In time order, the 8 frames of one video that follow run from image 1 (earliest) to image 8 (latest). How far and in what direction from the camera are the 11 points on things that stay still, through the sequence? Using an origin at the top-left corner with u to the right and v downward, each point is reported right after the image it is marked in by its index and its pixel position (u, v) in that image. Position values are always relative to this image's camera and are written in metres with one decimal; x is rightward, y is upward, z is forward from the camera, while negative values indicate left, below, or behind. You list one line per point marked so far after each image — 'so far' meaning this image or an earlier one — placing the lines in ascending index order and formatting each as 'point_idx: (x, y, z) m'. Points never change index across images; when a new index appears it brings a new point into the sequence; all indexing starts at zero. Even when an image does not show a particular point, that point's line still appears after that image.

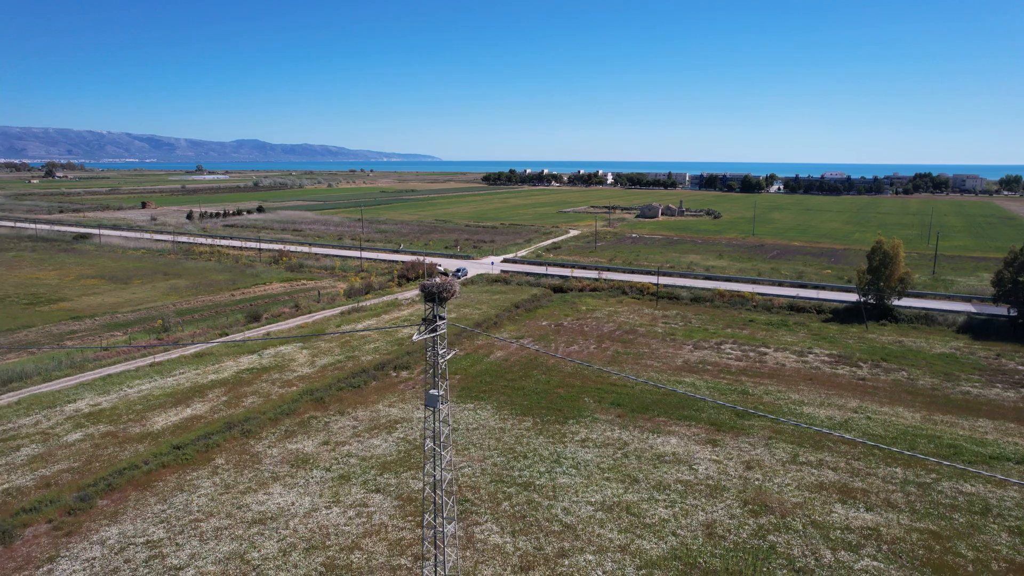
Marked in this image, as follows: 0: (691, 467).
0: (+5.0, -5.0, +19.7) m
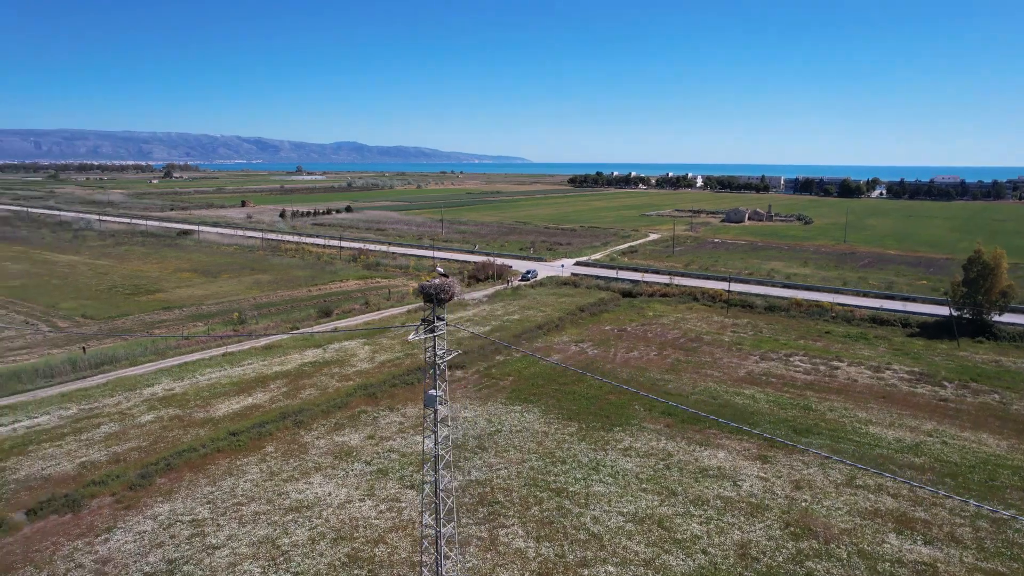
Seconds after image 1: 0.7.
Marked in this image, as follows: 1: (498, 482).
0: (+6.0, -5.3, +18.9) m
1: (-0.4, -5.2, +18.8) m
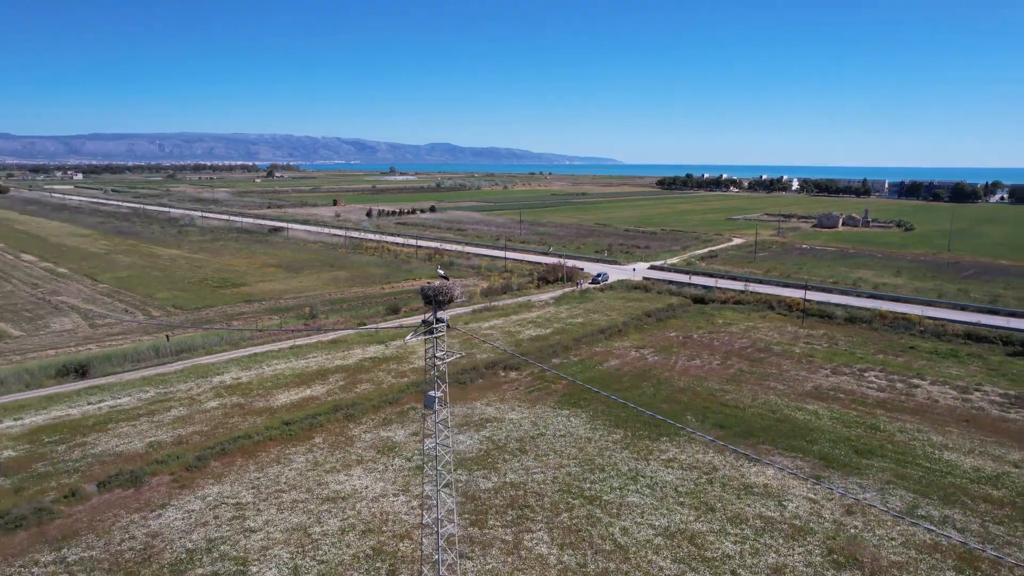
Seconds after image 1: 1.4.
0: (+6.9, -5.5, +17.9) m
1: (+0.5, -5.3, +18.7) m
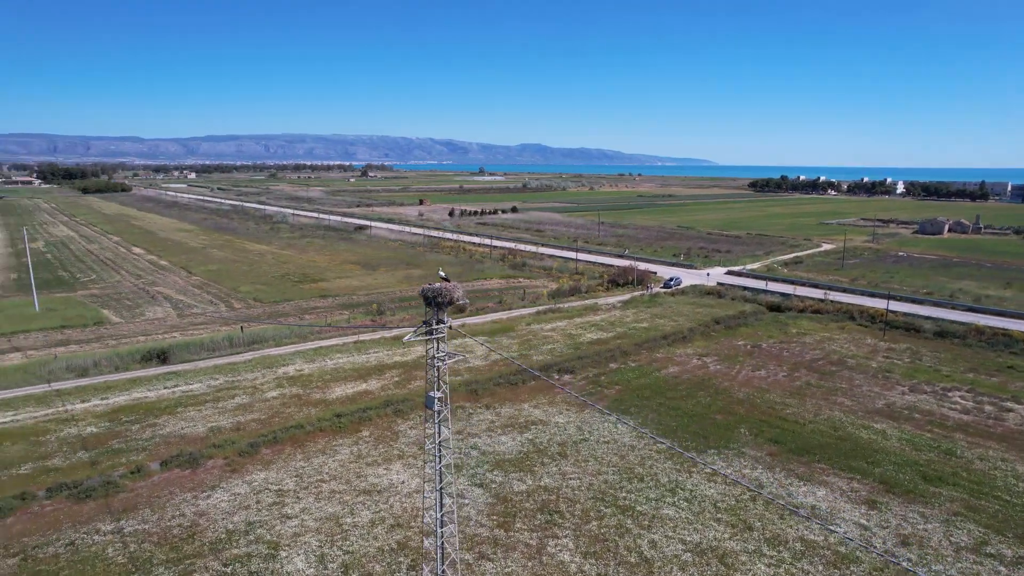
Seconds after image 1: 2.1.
0: (+7.6, -5.8, +16.9) m
1: (+1.4, -5.4, +18.5) m
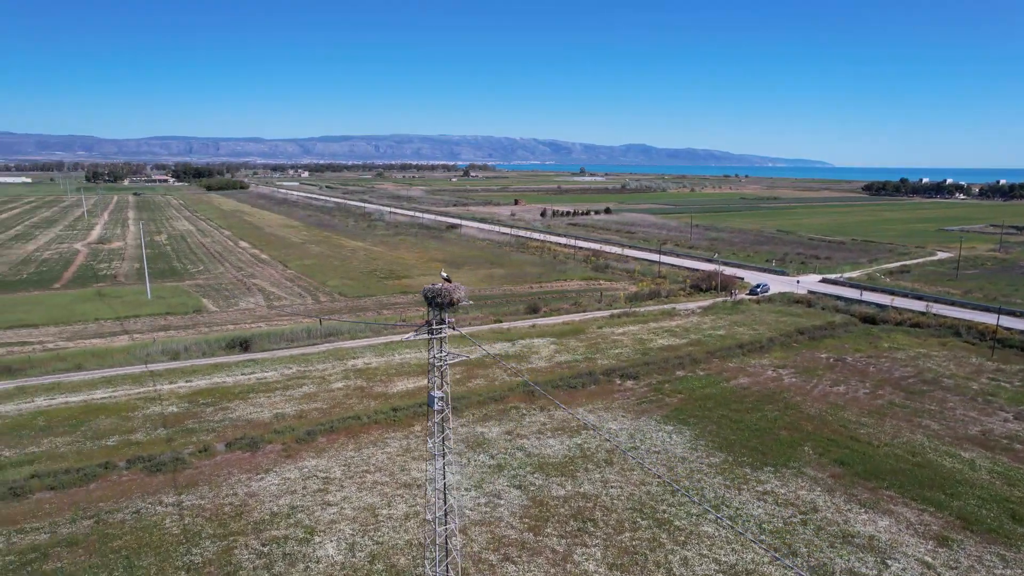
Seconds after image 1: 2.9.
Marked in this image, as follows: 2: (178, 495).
0: (+8.2, -6.0, +15.6) m
1: (+2.4, -5.5, +18.1) m
2: (-8.6, -5.3, +18.0) m
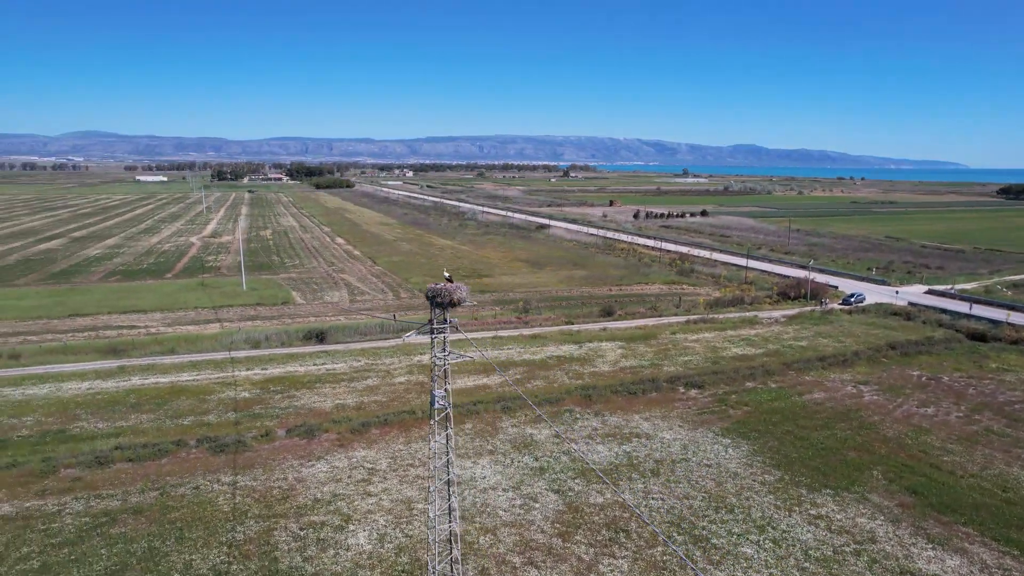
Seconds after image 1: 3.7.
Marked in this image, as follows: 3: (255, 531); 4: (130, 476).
0: (+8.6, -6.3, +14.1) m
1: (+3.3, -5.6, +17.6) m
2: (-7.6, -5.1, +19.1) m
3: (-6.1, -5.7, +16.6) m
4: (-10.3, -5.1, +19.0) m
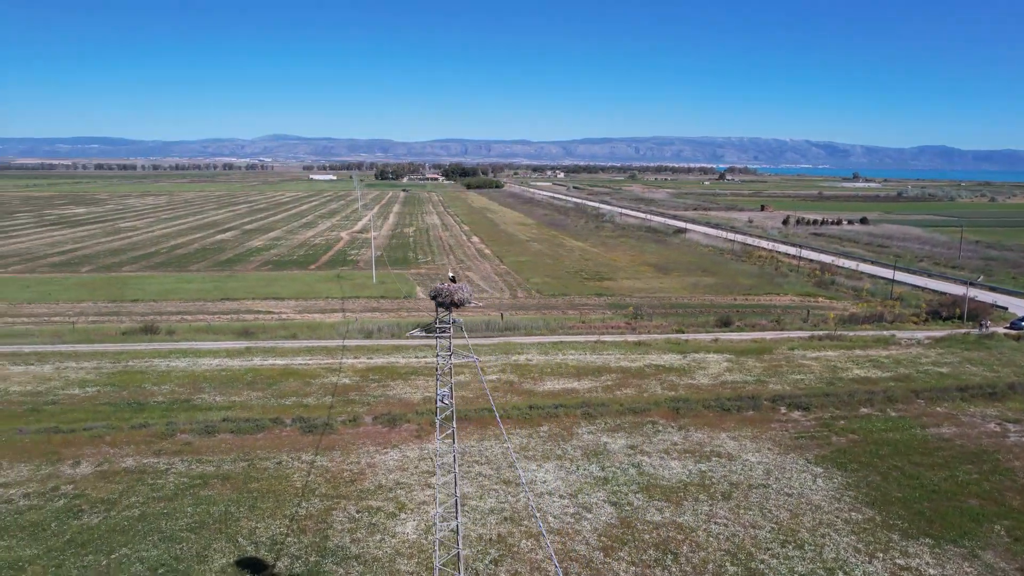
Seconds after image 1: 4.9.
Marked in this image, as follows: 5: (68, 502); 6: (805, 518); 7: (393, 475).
0: (+8.8, -6.7, +11.9) m
1: (+4.4, -5.8, +16.5) m
2: (-5.8, -4.9, +20.5) m
3: (-4.9, -5.5, +17.6) m
4: (-8.5, -4.7, +21.0) m
5: (-11.5, -5.5, +18.2) m
6: (+7.2, -5.6, +17.2) m
7: (-3.3, -5.2, +19.3) m
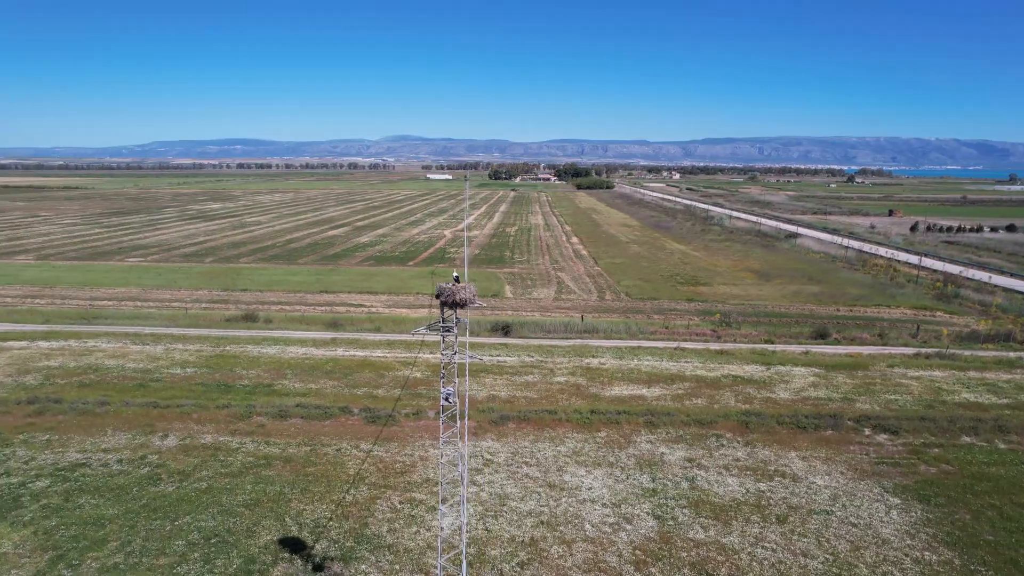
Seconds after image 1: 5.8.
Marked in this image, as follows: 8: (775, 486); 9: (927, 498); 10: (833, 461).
0: (+8.6, -7.0, +10.2) m
1: (+5.1, -6.0, +15.5) m
2: (-4.2, -4.7, +21.2) m
3: (-3.9, -5.4, +18.2) m
4: (-6.7, -4.5, +22.1) m
5: (-10.3, -5.2, +19.9) m
6: (+8.0, -5.8, +15.7) m
7: (-1.9, -5.1, +19.6) m
8: (+6.9, -5.2, +18.4) m
9: (+10.6, -5.3, +17.9) m
10: (+9.0, -4.9, +19.7) m
